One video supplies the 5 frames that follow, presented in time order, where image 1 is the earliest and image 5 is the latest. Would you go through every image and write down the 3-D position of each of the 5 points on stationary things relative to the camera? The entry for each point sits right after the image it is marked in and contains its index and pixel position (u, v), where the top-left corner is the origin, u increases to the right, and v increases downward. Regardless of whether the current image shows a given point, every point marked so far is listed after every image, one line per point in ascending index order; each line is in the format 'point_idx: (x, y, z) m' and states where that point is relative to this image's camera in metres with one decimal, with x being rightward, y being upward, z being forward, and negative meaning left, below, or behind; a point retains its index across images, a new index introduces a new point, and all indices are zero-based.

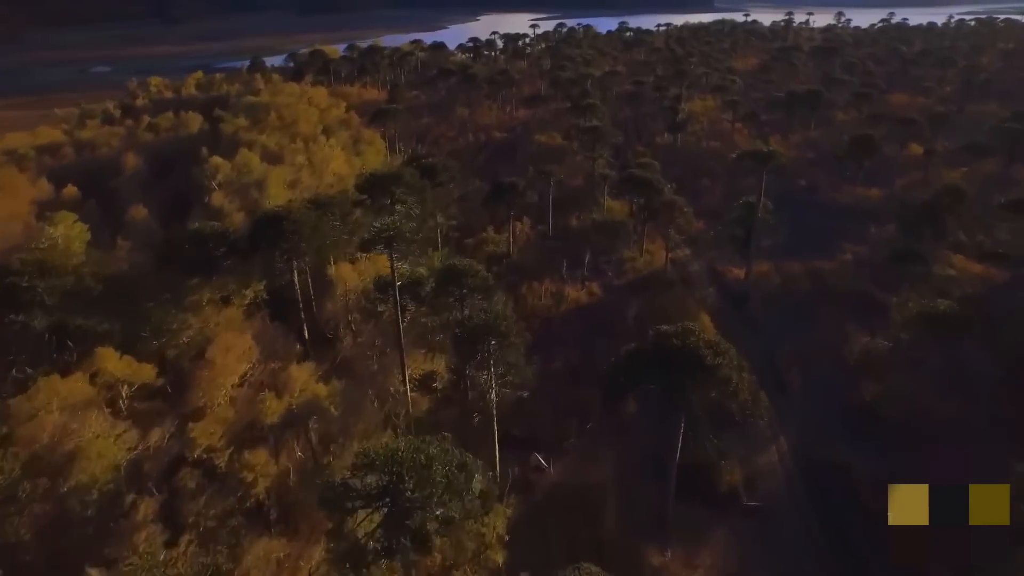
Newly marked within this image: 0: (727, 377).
0: (+6.8, -2.9, +16.9) m
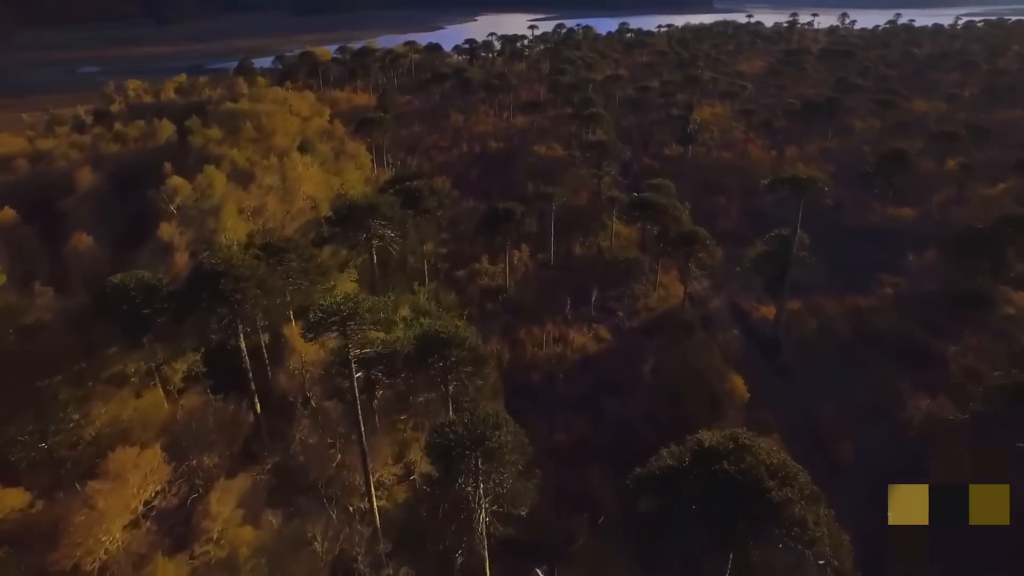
0: (+6.6, -5.3, +12.4) m
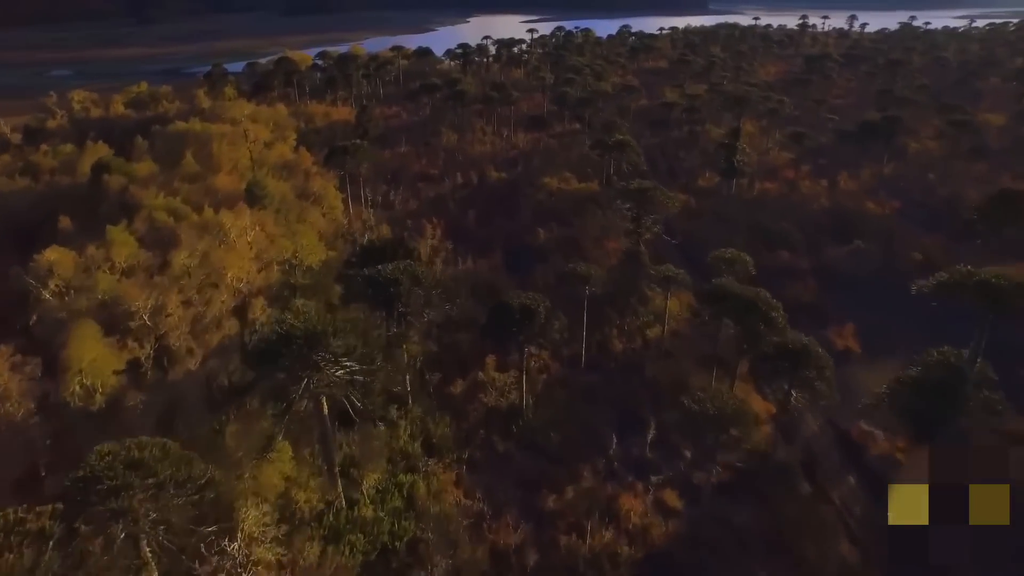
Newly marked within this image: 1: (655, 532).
0: (+7.8, -10.7, +2.6) m
1: (+5.1, -8.6, +18.8) m
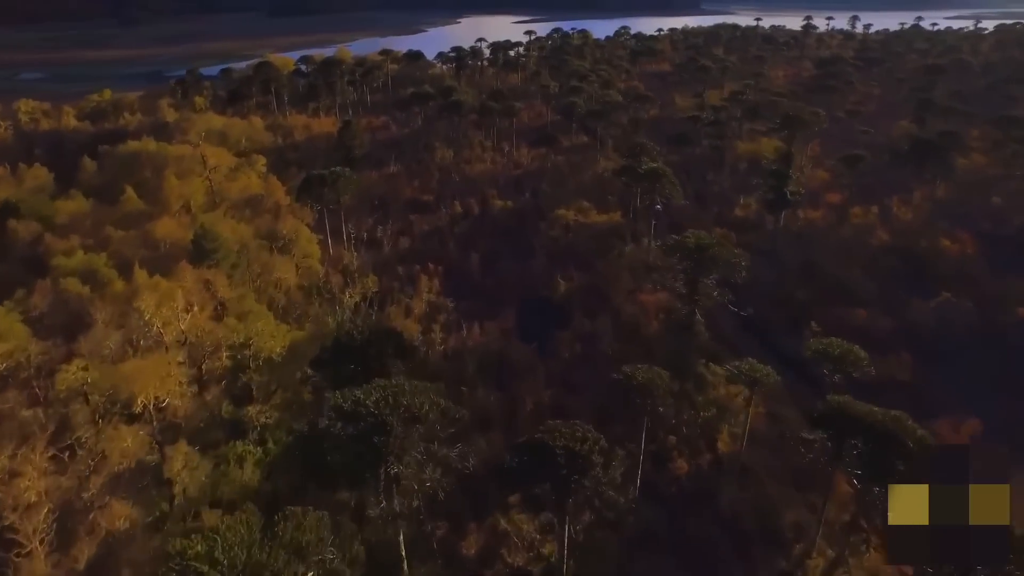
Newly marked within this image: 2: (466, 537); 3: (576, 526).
0: (+9.3, -14.4, -4.3) m
1: (+6.3, -12.4, +11.9) m
2: (-1.6, -8.2, +17.8) m
3: (+2.2, -8.2, +18.4) m
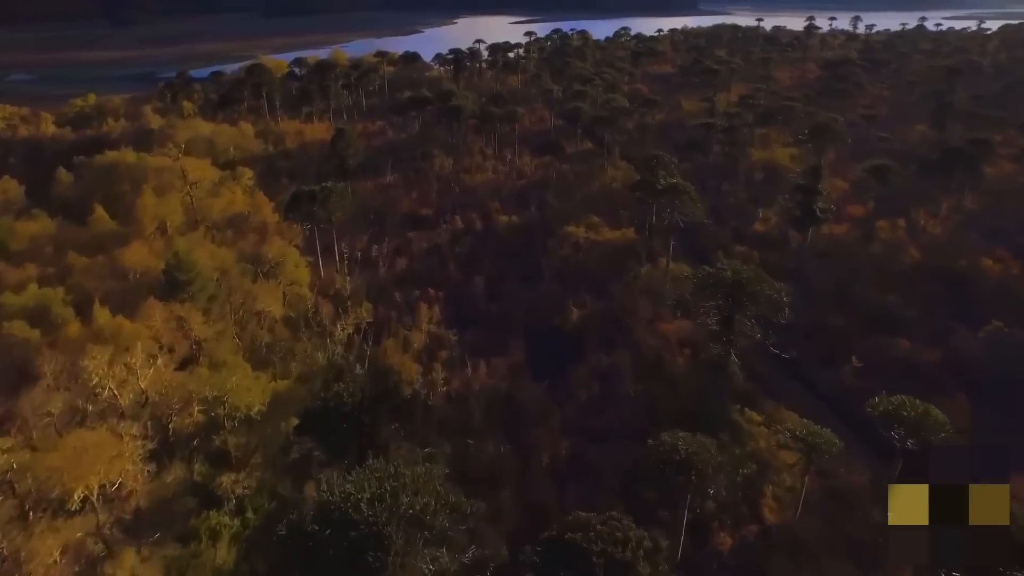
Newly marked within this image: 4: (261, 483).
0: (+10.0, -15.9, -7.1) m
1: (+7.0, -13.9, +9.1) m
2: (-1.0, -9.8, +15.0) m
3: (+2.8, -9.7, +15.6) m
4: (-8.6, -6.8, +18.3) m
